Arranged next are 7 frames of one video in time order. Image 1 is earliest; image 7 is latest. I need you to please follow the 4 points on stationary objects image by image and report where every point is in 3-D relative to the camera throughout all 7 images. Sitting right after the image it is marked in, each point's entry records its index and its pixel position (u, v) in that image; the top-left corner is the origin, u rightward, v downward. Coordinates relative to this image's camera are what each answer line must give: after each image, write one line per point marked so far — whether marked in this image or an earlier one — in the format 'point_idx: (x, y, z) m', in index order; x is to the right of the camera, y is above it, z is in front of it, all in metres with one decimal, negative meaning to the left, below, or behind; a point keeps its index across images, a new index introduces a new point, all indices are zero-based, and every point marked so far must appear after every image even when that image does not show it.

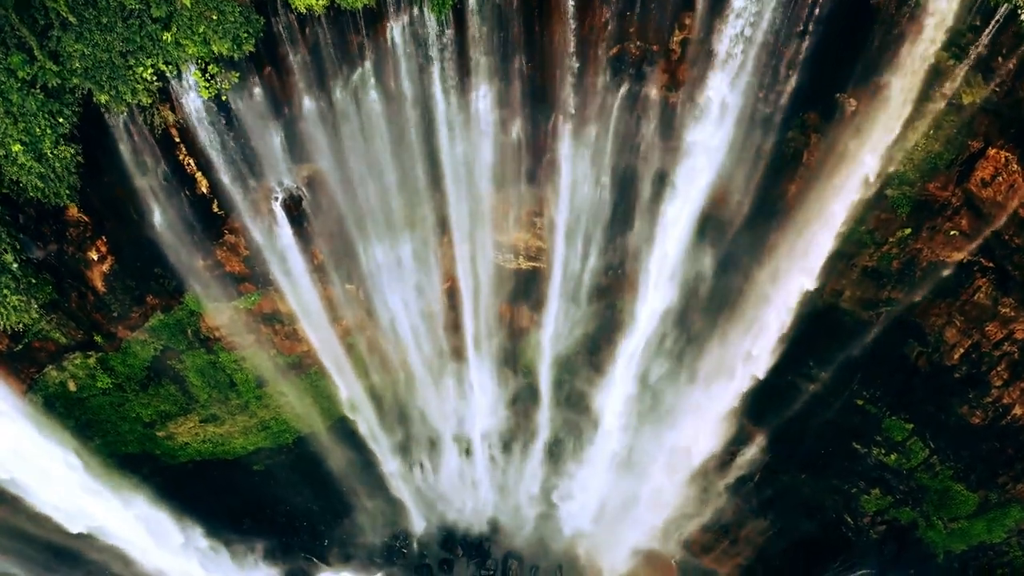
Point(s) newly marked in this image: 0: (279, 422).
0: (-4.8, -2.8, +14.0) m
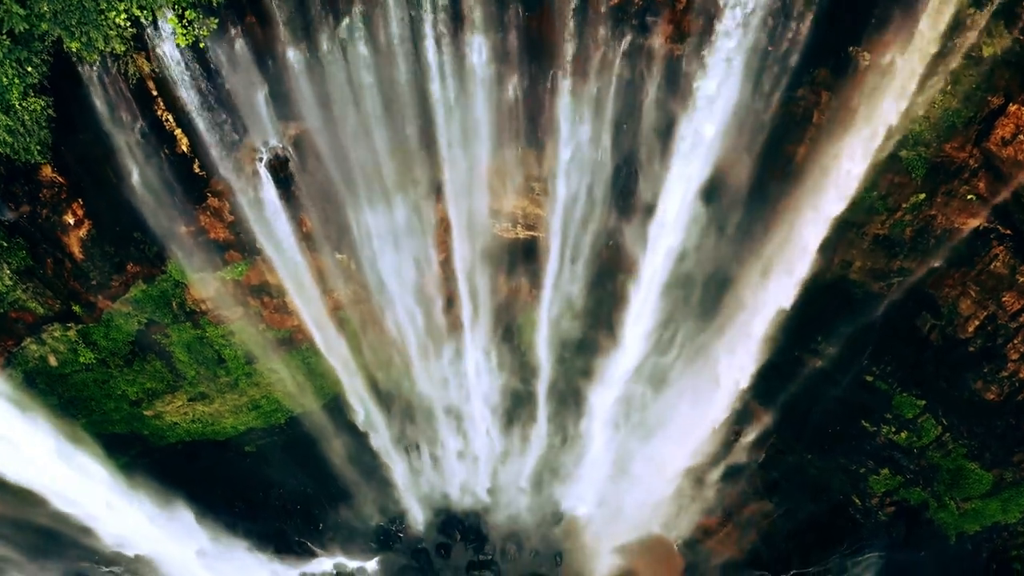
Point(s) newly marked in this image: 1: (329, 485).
0: (-4.9, -2.3, +13.5) m
1: (-4.2, -4.5, +15.3) m
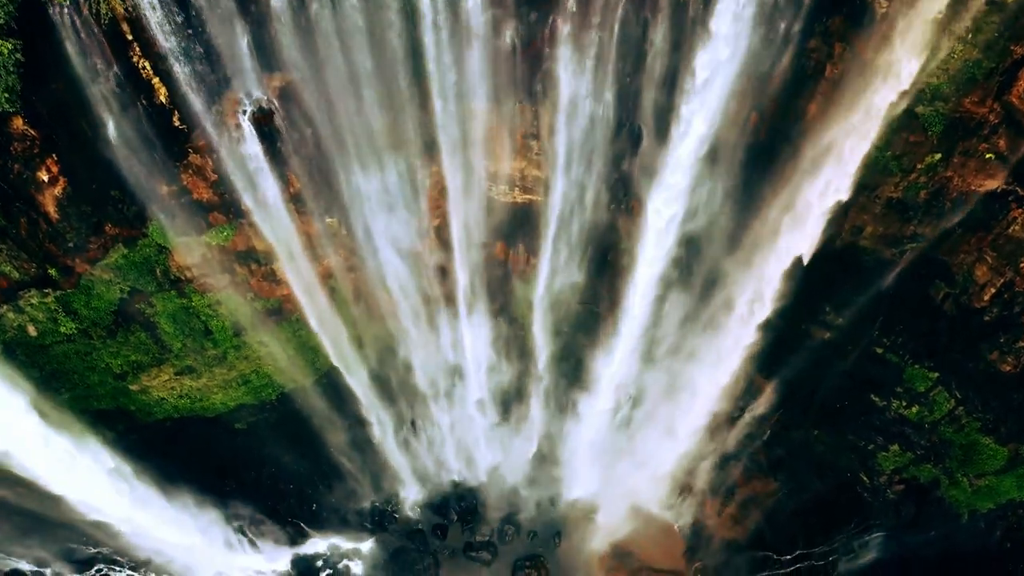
0: (-4.9, -1.7, +13.1) m
1: (-4.2, -3.9, +14.9) m
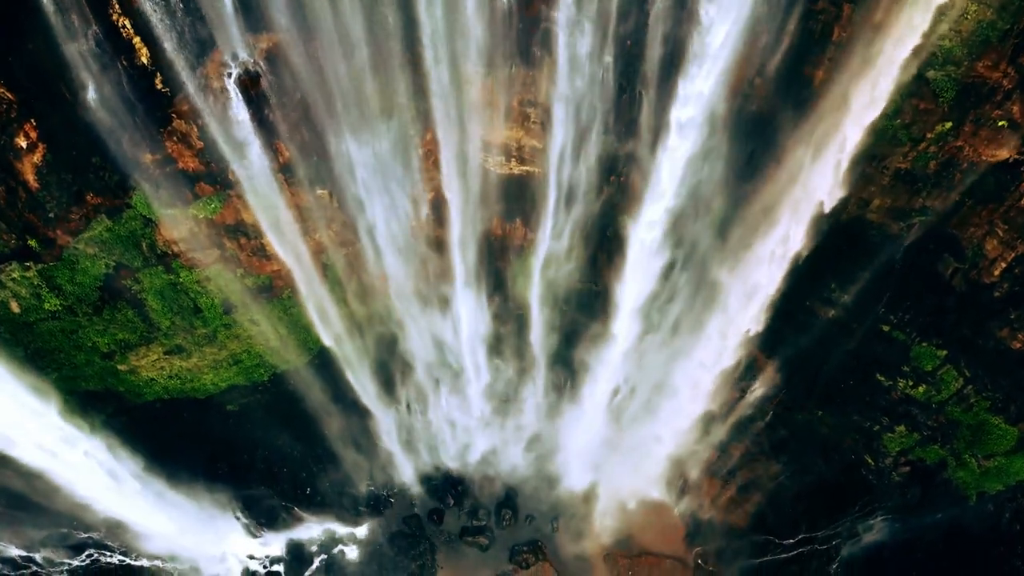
0: (-5.0, -1.3, +12.8) m
1: (-4.3, -3.5, +14.6) m
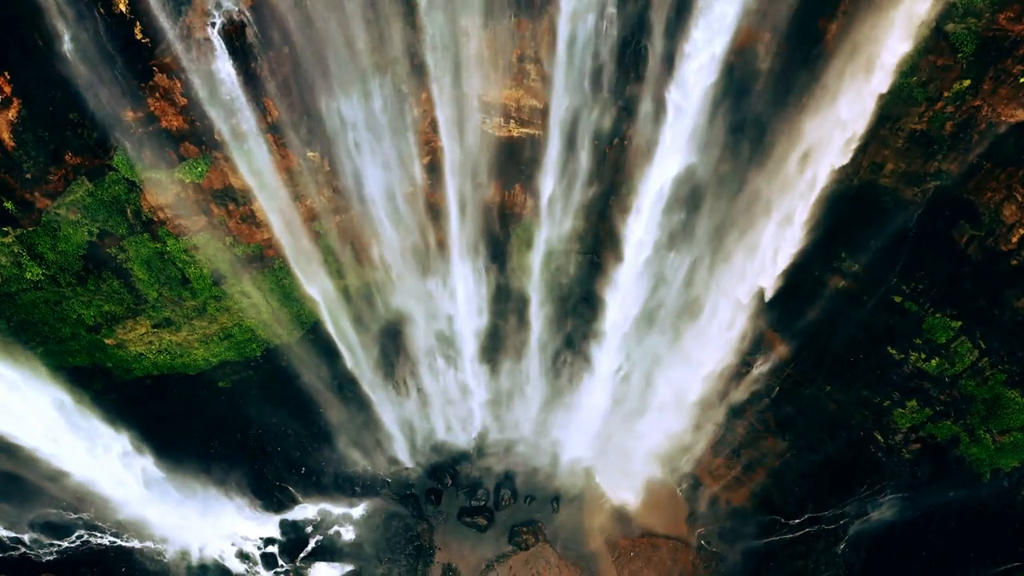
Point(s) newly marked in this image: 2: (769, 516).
0: (-5.0, -0.8, +12.4) m
1: (-4.3, -2.9, +14.2) m
2: (+5.3, -4.8, +13.9) m
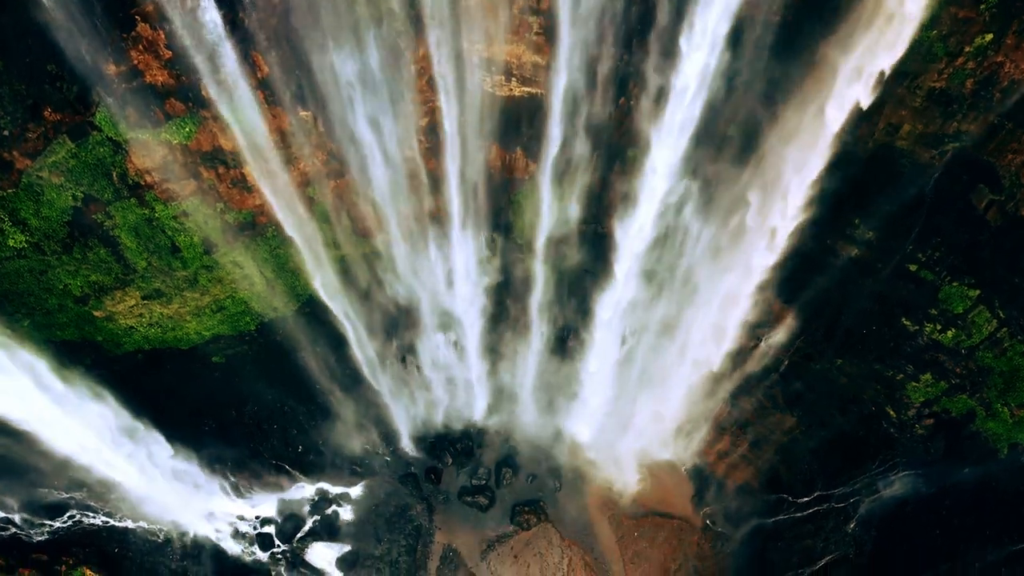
0: (-5.0, -0.2, +12.0) m
1: (-4.2, -2.4, +13.9) m
2: (+5.4, -4.2, +13.6) m
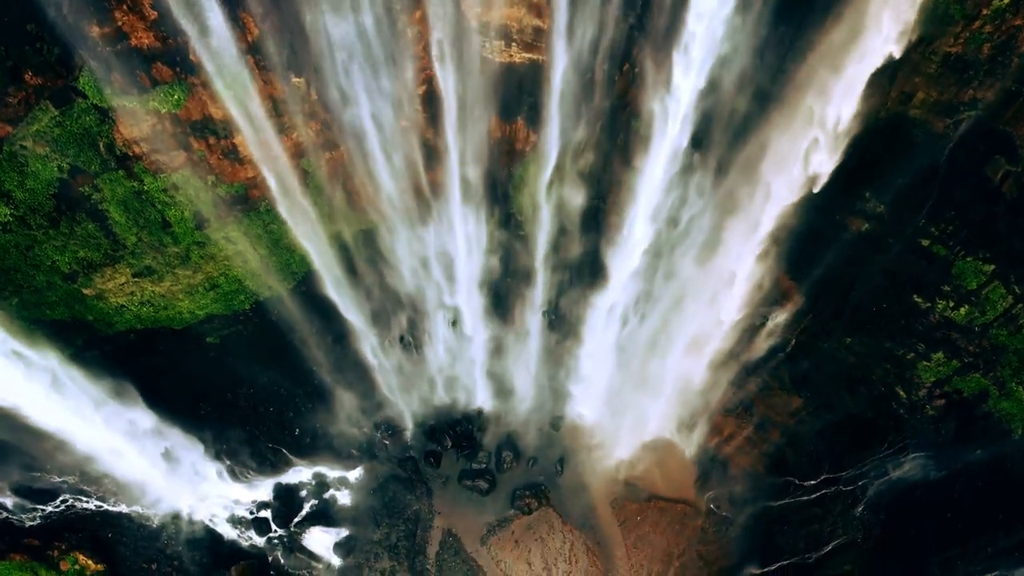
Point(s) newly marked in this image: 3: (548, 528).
0: (-4.9, +0.2, +11.7) m
1: (-4.2, -1.9, +13.6) m
2: (+5.4, -3.8, +13.3) m
3: (+0.7, -4.8, +13.4) m
